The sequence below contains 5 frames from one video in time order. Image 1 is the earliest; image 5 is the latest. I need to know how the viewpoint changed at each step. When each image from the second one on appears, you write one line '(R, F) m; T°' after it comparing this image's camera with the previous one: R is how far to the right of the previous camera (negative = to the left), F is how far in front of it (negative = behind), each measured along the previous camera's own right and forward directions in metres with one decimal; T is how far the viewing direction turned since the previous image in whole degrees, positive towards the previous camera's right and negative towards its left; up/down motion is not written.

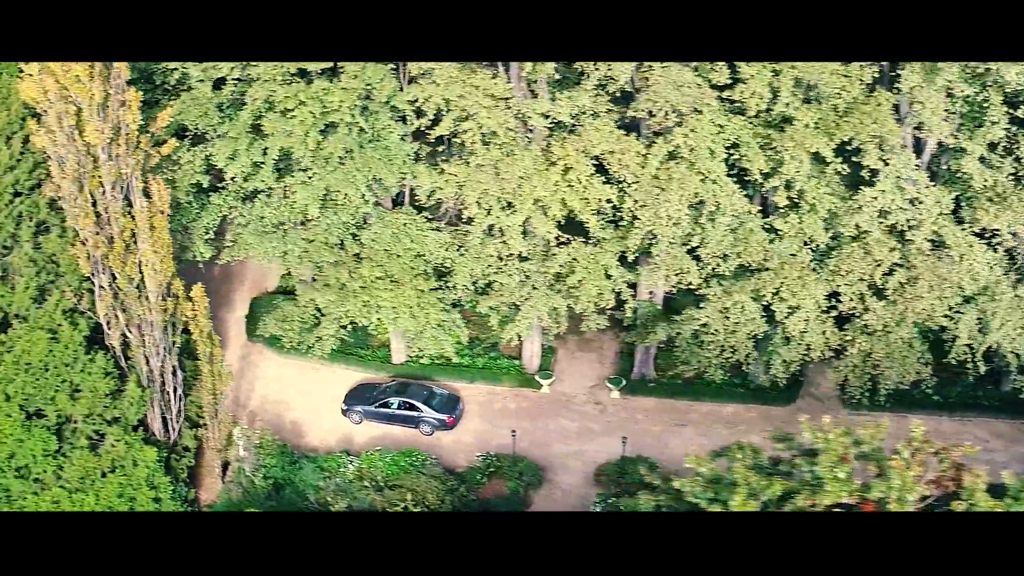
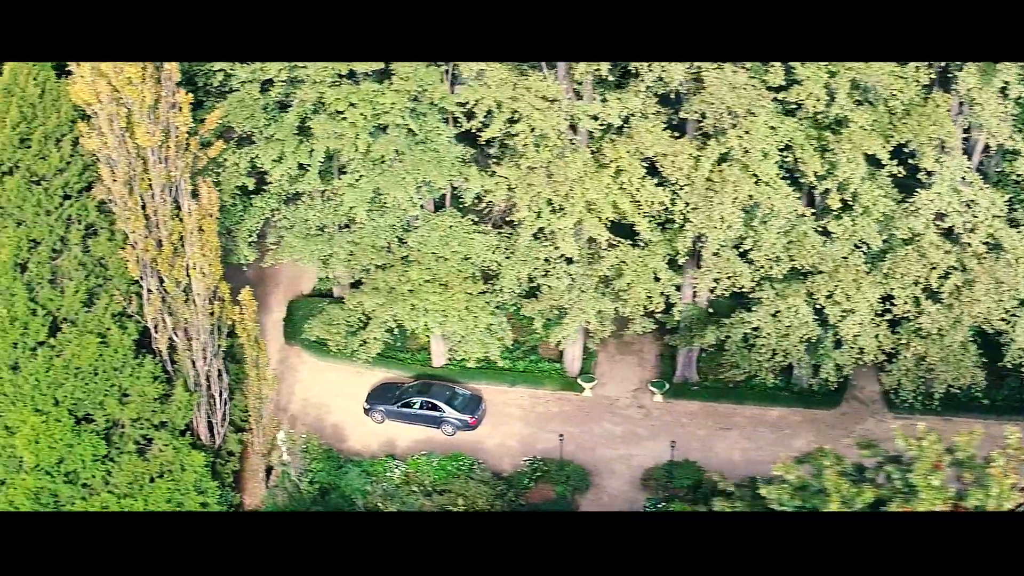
(-0.3, +0.1) m; 0°
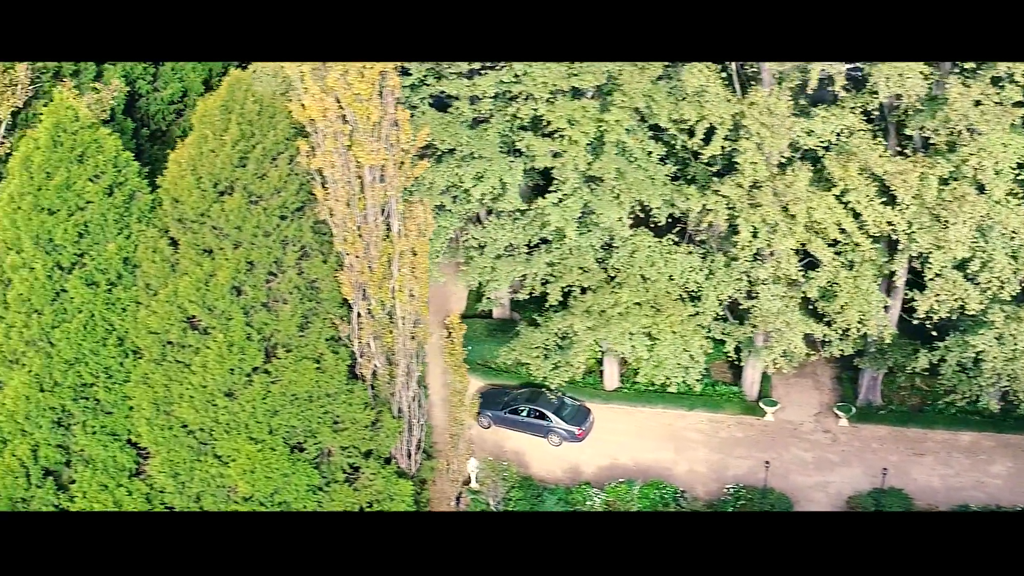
(-1.1, +0.3) m; 0°
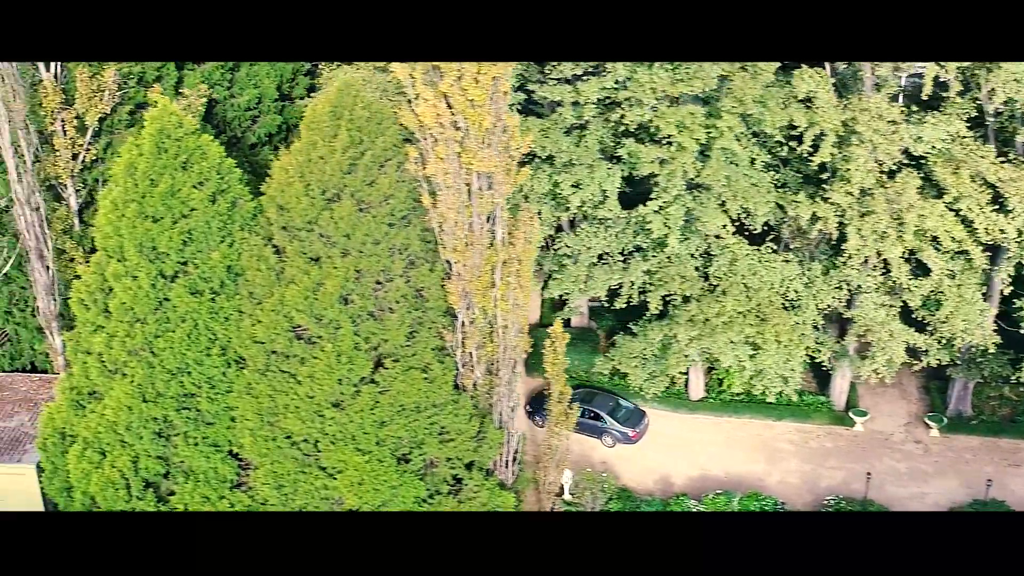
(-0.5, +0.1) m; 0°
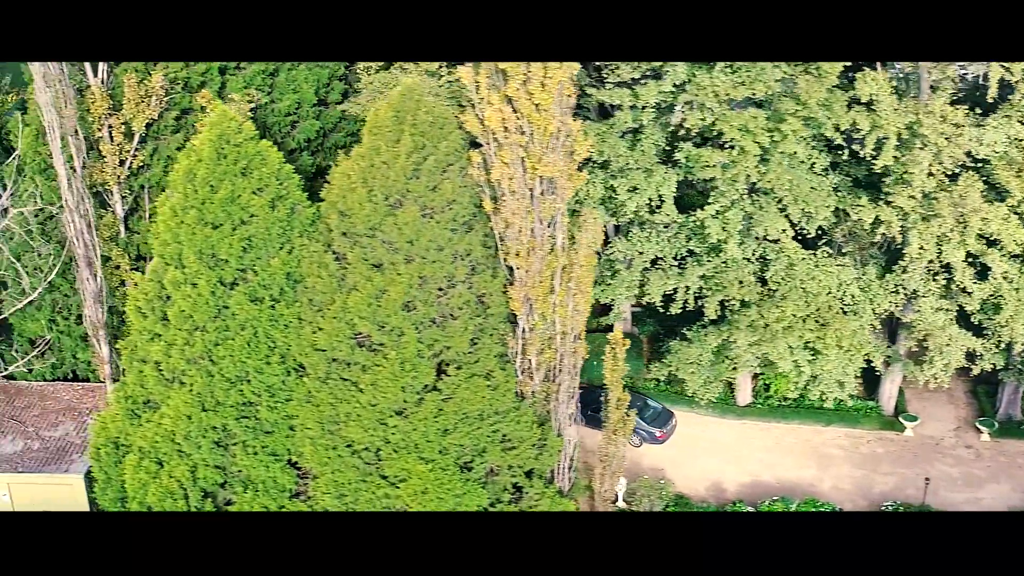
(-0.3, +0.1) m; 0°
